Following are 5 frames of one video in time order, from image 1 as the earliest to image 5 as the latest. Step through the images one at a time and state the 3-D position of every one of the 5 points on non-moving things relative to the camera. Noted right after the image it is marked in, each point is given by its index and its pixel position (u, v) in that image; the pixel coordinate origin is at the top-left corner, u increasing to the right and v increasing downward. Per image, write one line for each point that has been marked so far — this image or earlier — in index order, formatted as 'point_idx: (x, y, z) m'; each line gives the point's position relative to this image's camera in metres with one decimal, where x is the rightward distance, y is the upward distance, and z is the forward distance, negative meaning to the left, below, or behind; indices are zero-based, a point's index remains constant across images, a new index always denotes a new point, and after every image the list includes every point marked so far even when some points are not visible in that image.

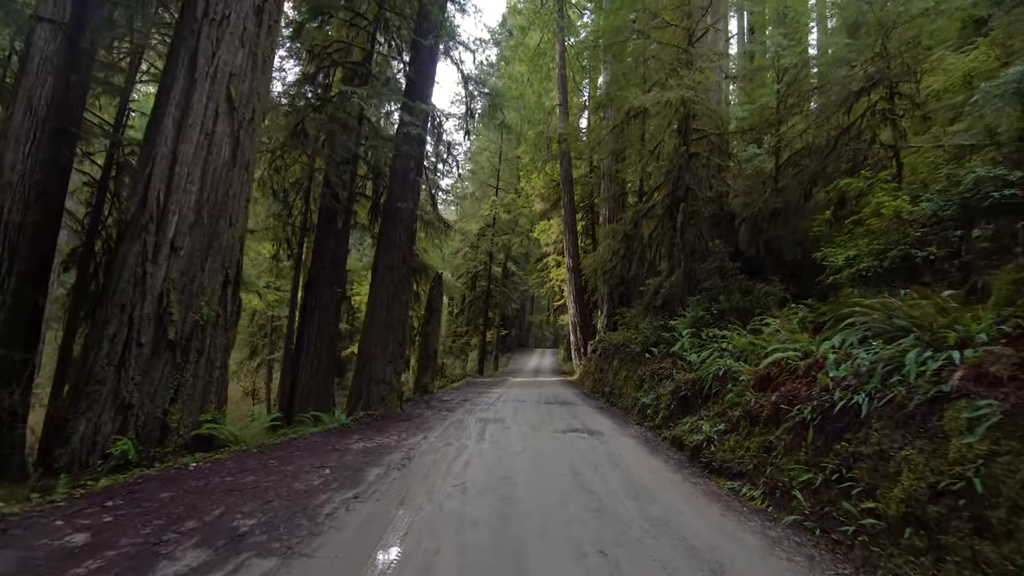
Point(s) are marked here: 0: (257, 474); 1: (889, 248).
0: (-2.2, -1.6, +4.4) m
1: (+4.2, +0.5, +5.4) m
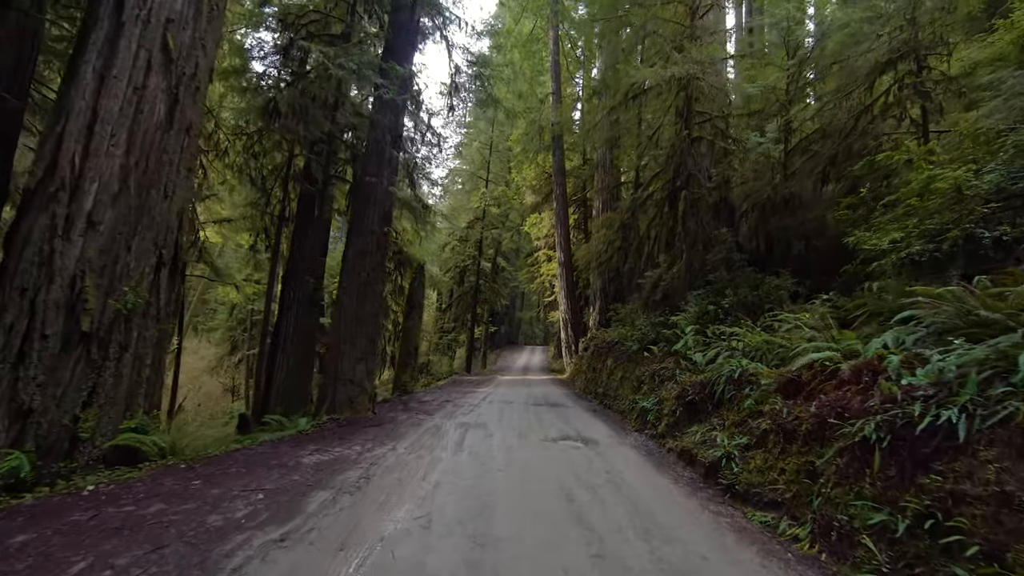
0: (-2.4, -1.5, +3.4) m
1: (+4.0, +0.5, +4.6) m
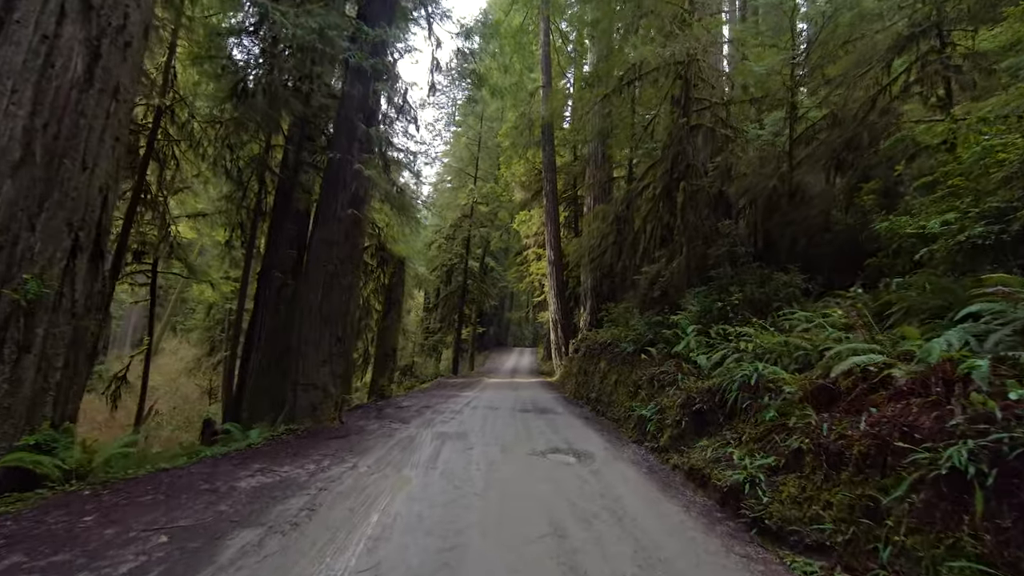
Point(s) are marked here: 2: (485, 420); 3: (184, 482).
0: (-2.5, -1.4, +2.6) m
1: (+3.9, +0.6, +4.0) m
2: (-0.4, -2.2, +8.2) m
3: (-2.7, -1.6, +4.0) m
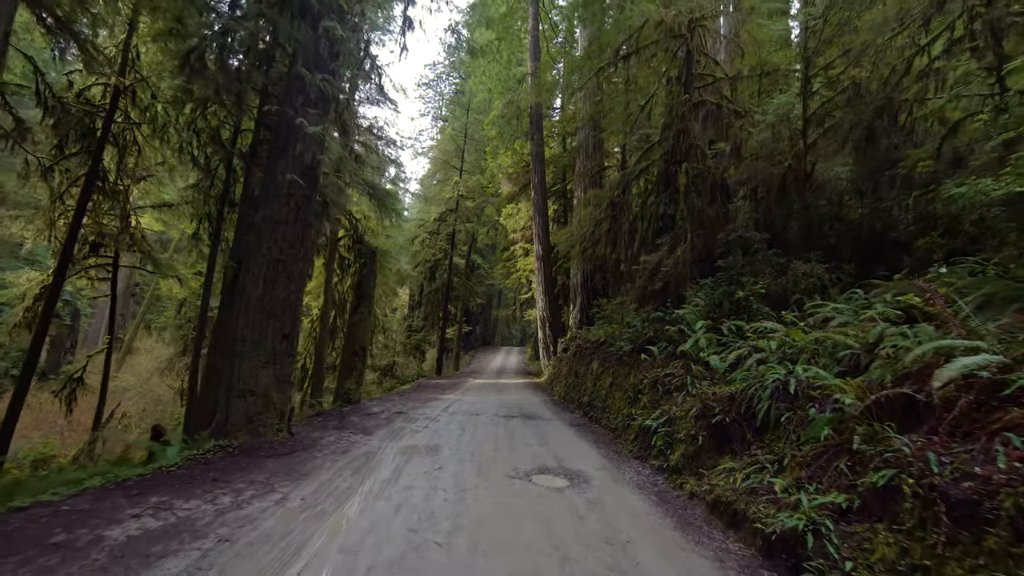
0: (-2.6, -1.2, +1.6) m
1: (+3.7, +0.7, +3.0) m
2: (-0.7, -2.0, +7.1) m
3: (-2.8, -1.4, +3.0) m
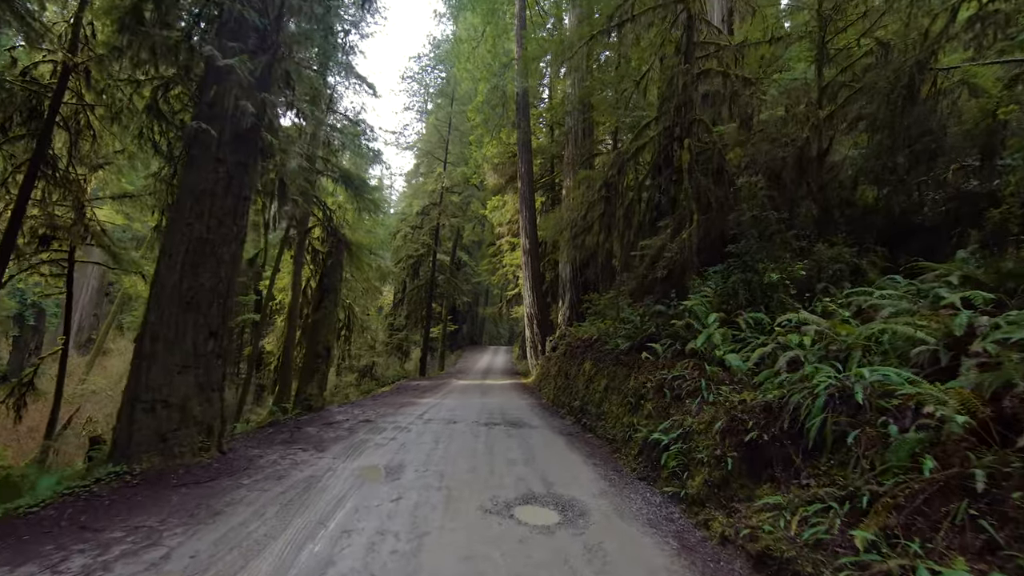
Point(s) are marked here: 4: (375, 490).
0: (-2.7, -1.1, +0.5) m
1: (+3.6, +0.9, +2.1) m
2: (-0.9, -1.9, +6.1) m
3: (-3.0, -1.3, +1.9) m
4: (-1.1, -1.7, +4.1) m
